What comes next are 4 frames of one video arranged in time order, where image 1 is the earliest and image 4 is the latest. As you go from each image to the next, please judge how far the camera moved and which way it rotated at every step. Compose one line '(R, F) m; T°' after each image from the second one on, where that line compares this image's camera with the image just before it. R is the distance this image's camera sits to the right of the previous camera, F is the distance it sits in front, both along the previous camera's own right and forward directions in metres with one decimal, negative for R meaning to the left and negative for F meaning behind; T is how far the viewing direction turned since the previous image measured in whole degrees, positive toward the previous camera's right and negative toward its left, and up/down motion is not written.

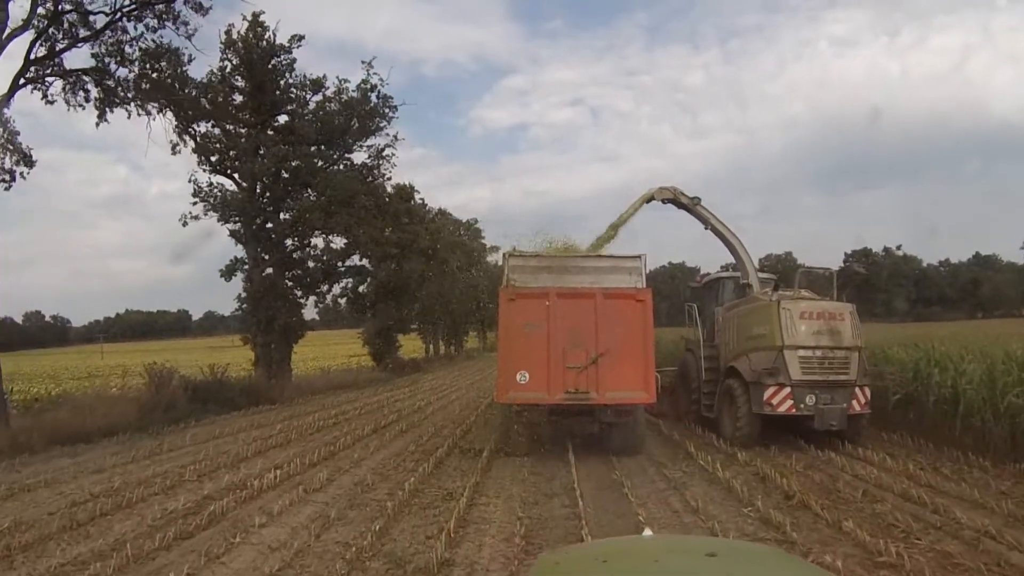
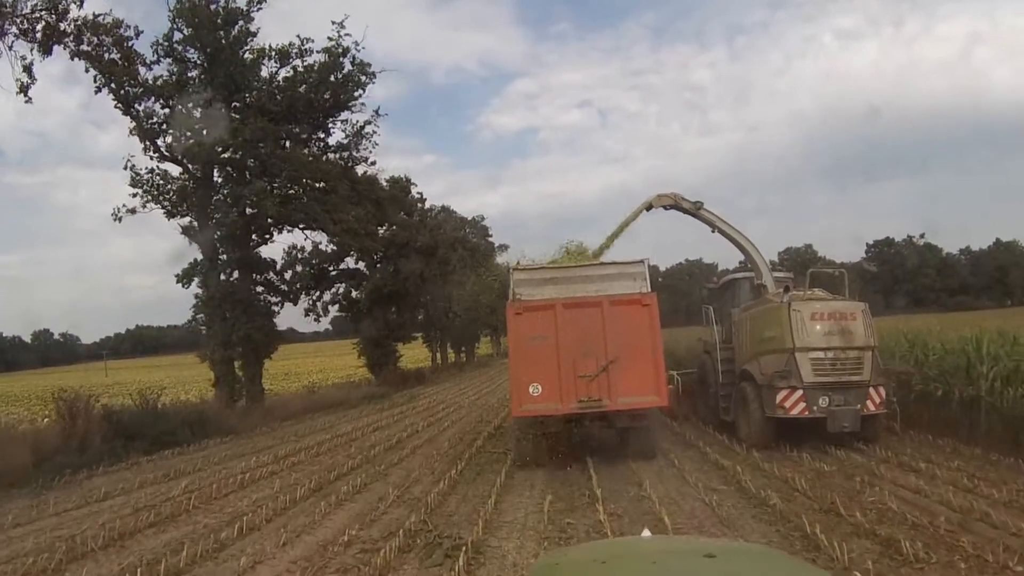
(0.0, +1.3) m; -1°
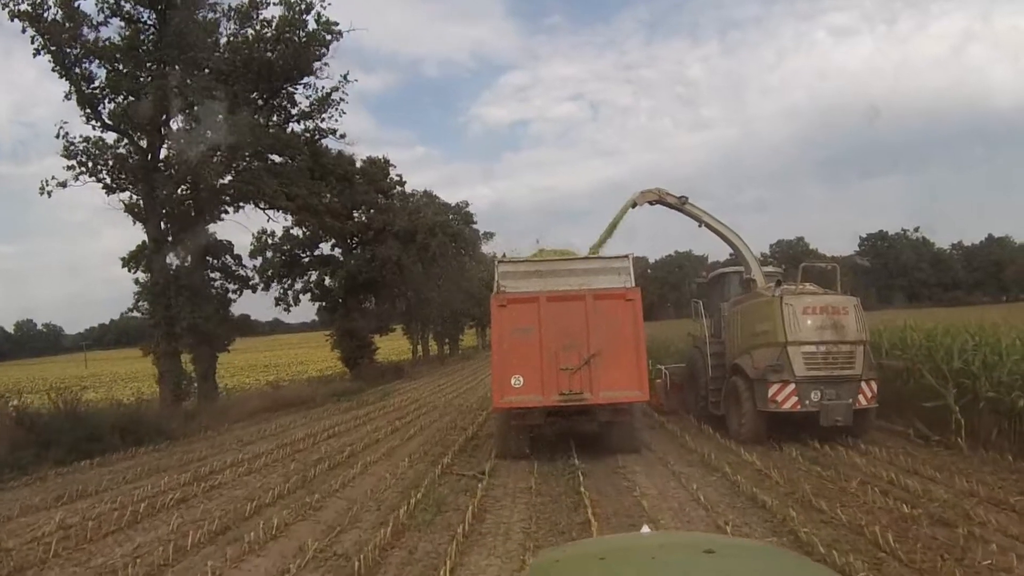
(+0.1, +0.7) m; +1°
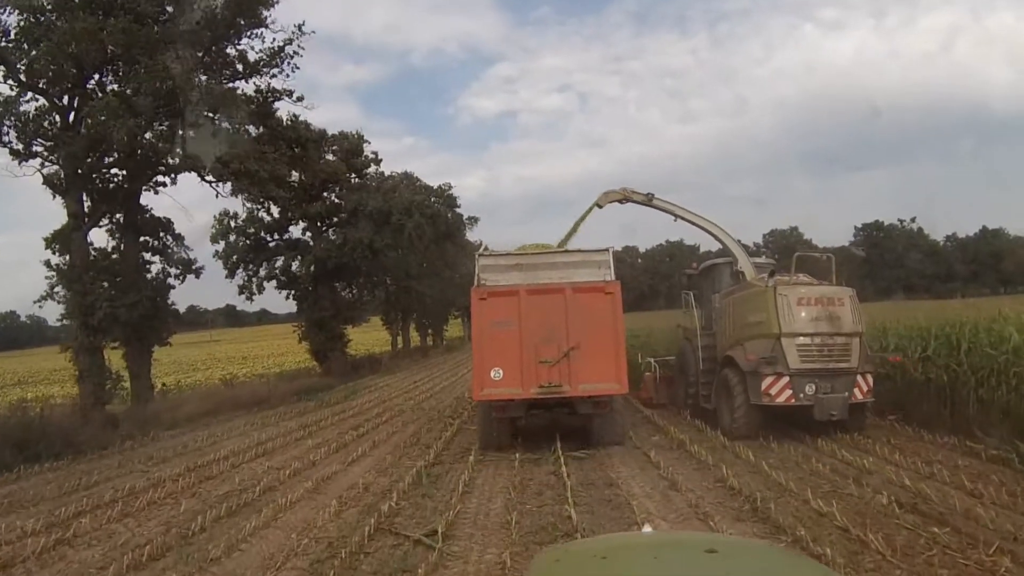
(+0.1, +0.8) m; +1°
